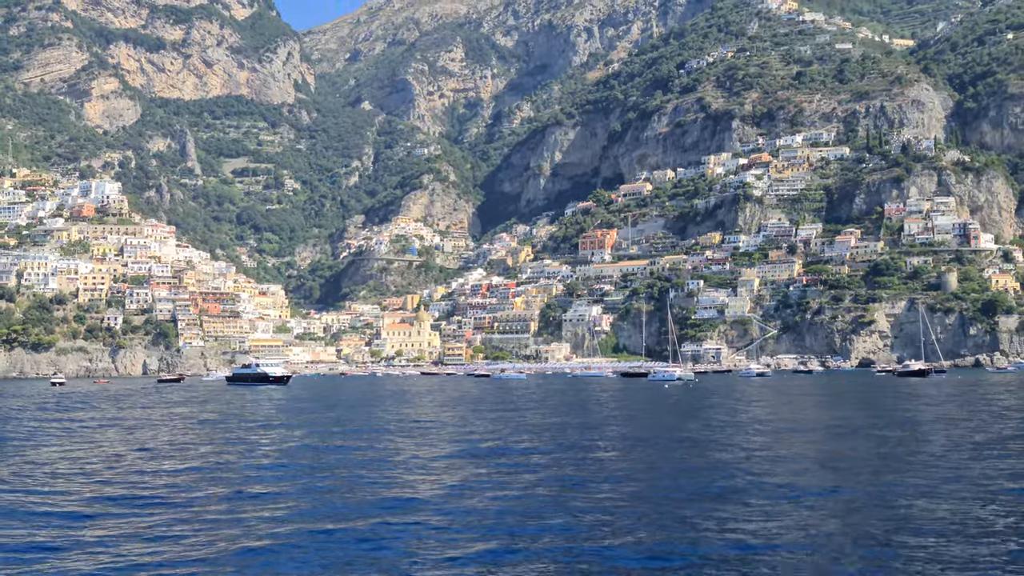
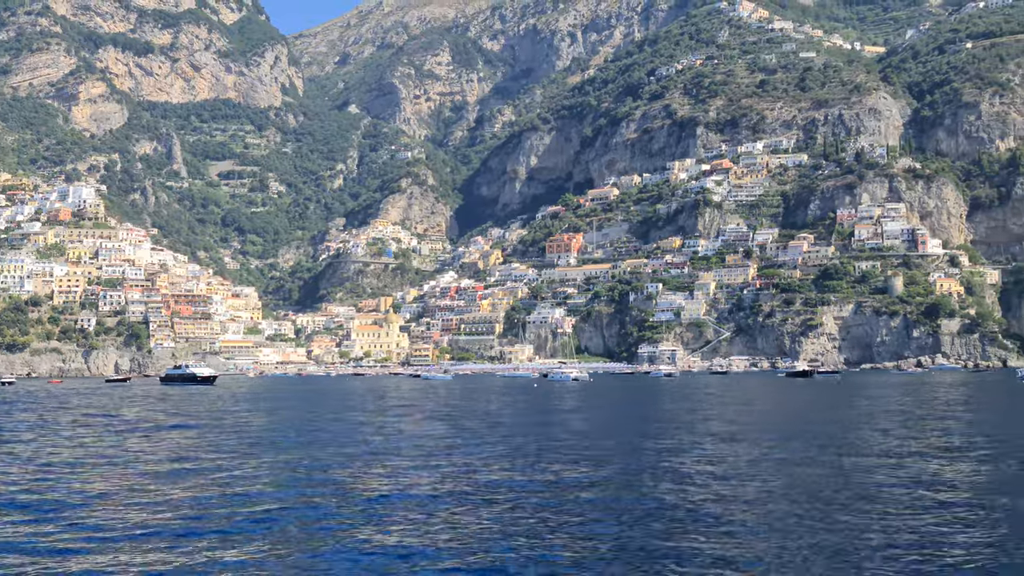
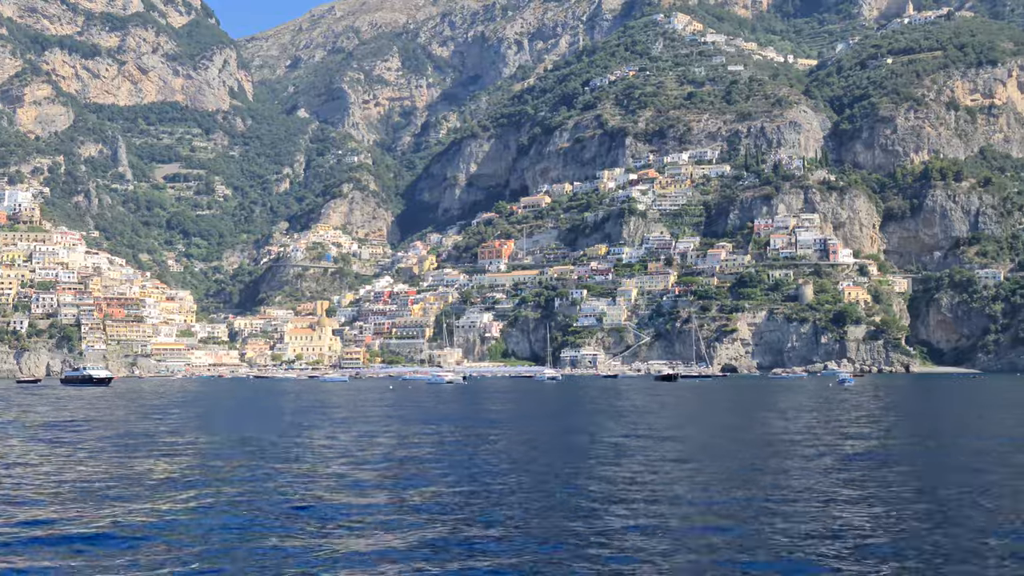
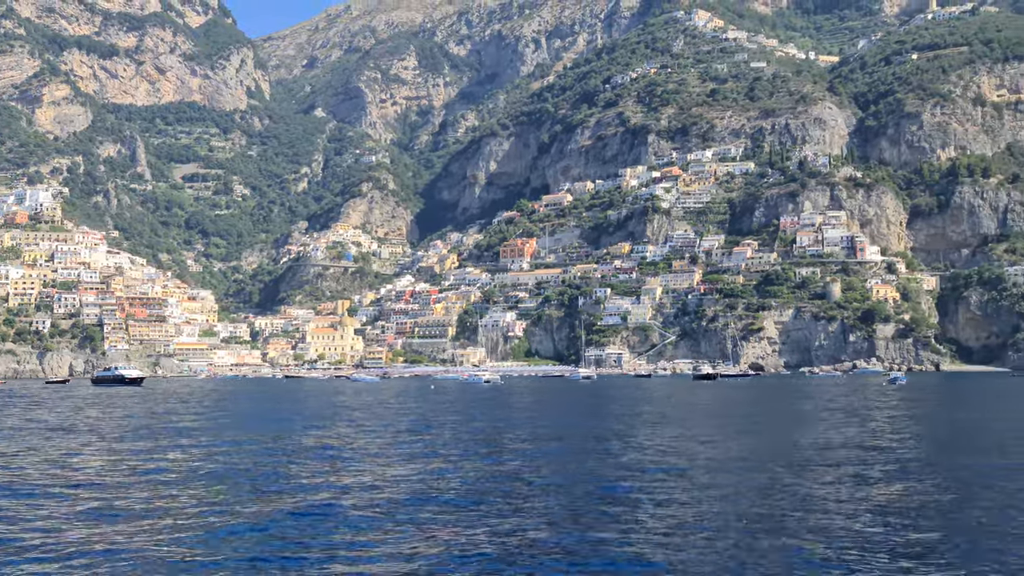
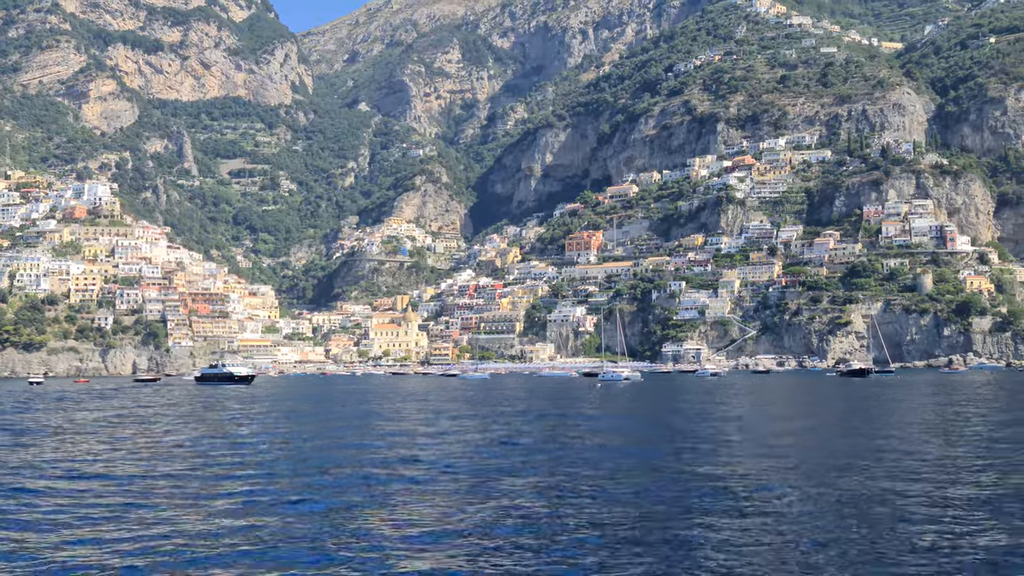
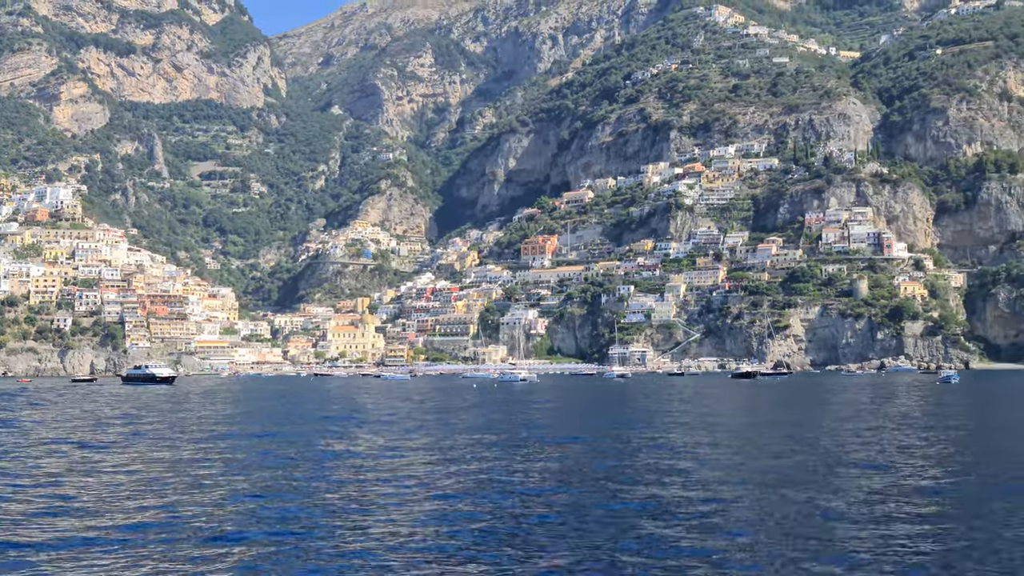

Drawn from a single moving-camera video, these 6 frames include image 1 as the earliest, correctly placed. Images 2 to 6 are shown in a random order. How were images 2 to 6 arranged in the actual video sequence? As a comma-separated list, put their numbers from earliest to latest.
5, 2, 6, 4, 3
